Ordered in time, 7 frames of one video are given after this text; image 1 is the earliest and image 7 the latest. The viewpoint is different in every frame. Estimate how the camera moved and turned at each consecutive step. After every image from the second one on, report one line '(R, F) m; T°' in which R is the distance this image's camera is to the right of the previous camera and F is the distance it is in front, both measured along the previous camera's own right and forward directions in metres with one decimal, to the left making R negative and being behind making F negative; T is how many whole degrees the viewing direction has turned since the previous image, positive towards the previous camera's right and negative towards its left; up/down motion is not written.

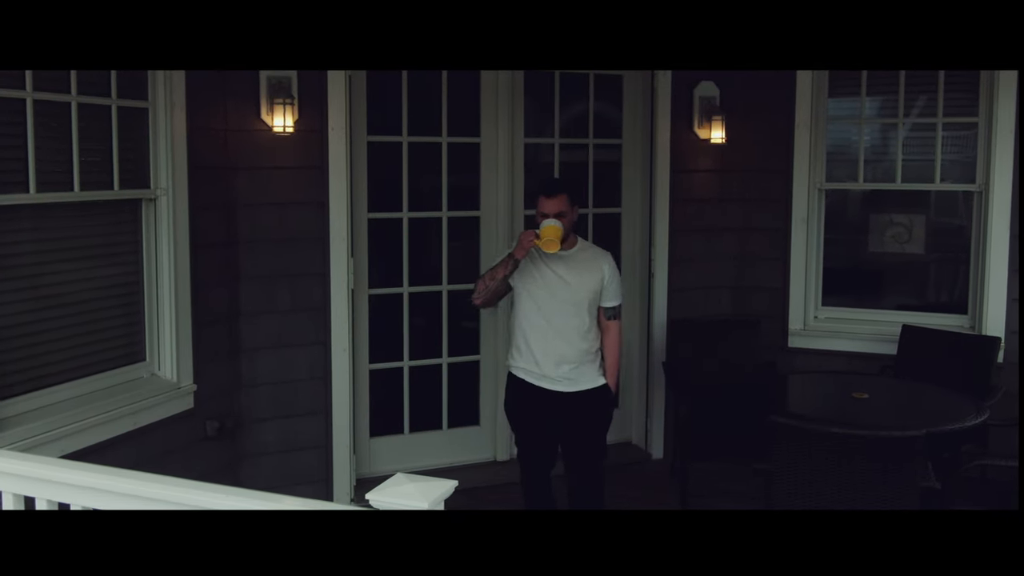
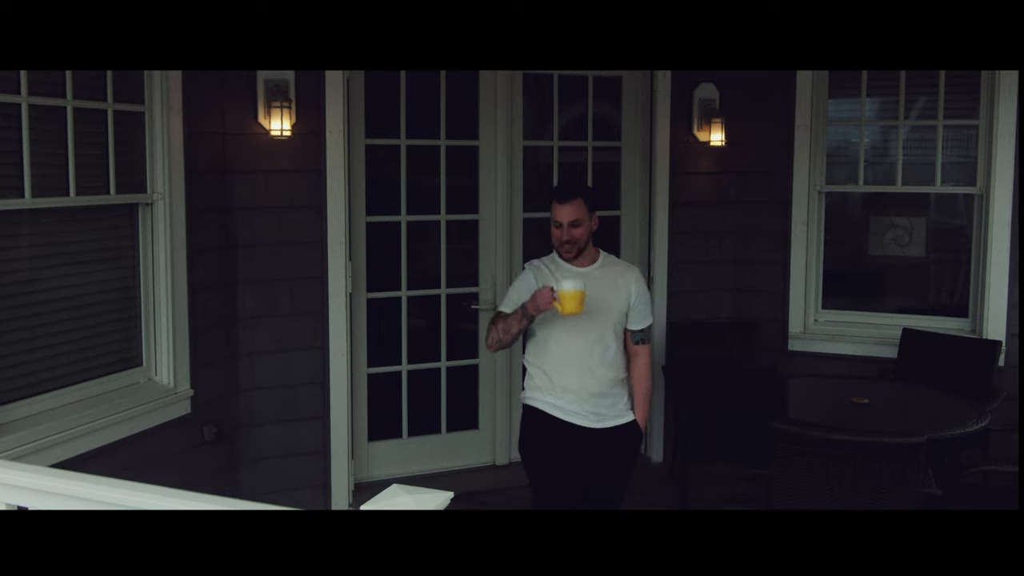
(+0.3, -0.1) m; -3°
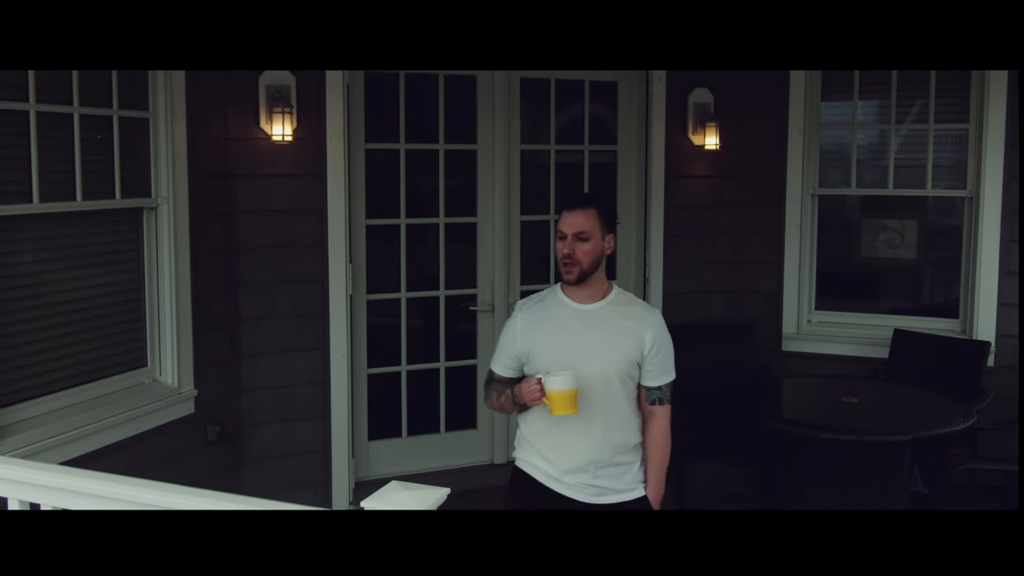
(0.0, -0.1) m; 0°
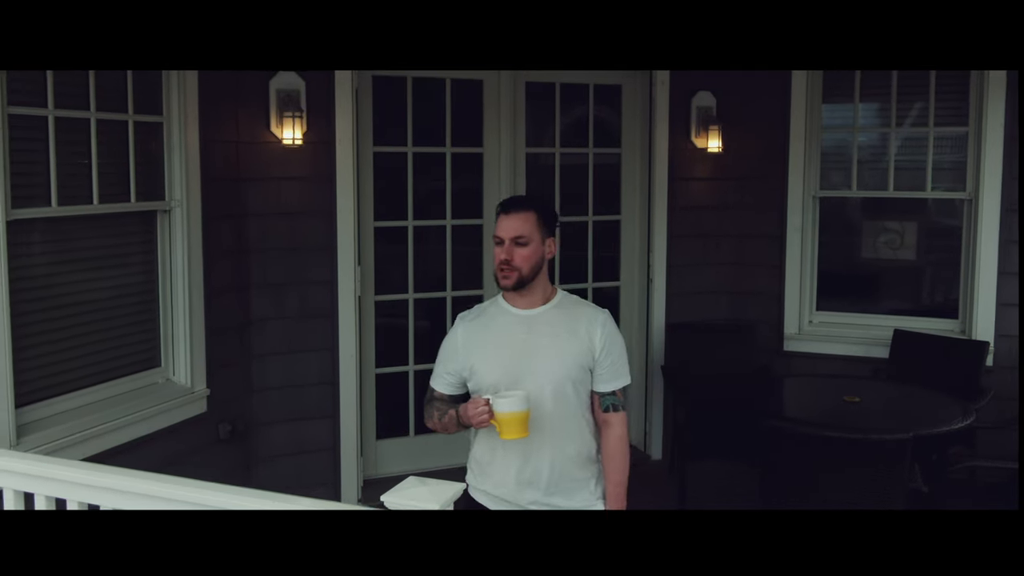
(0.0, -0.1) m; 0°
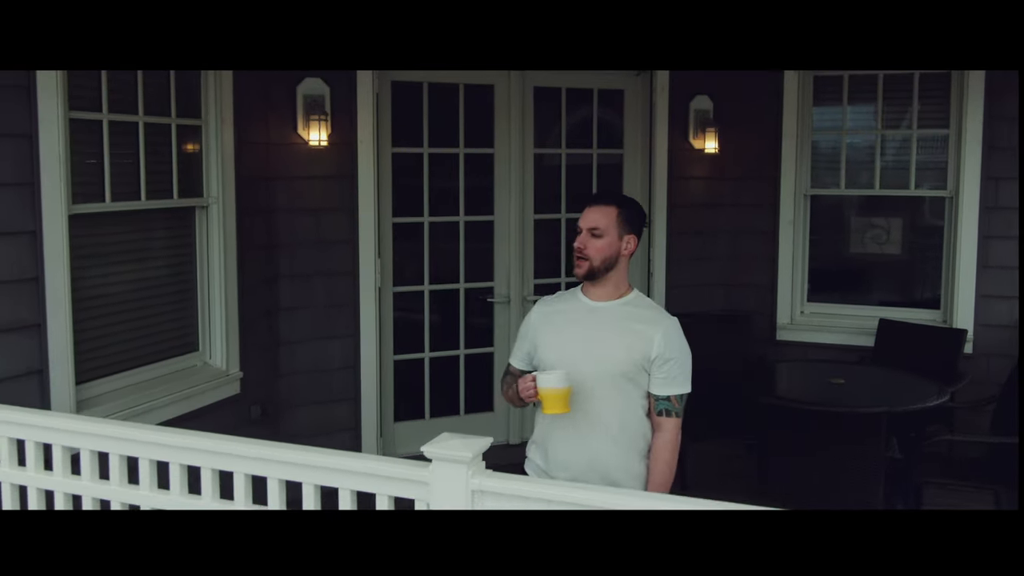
(-0.1, -0.4) m; 0°
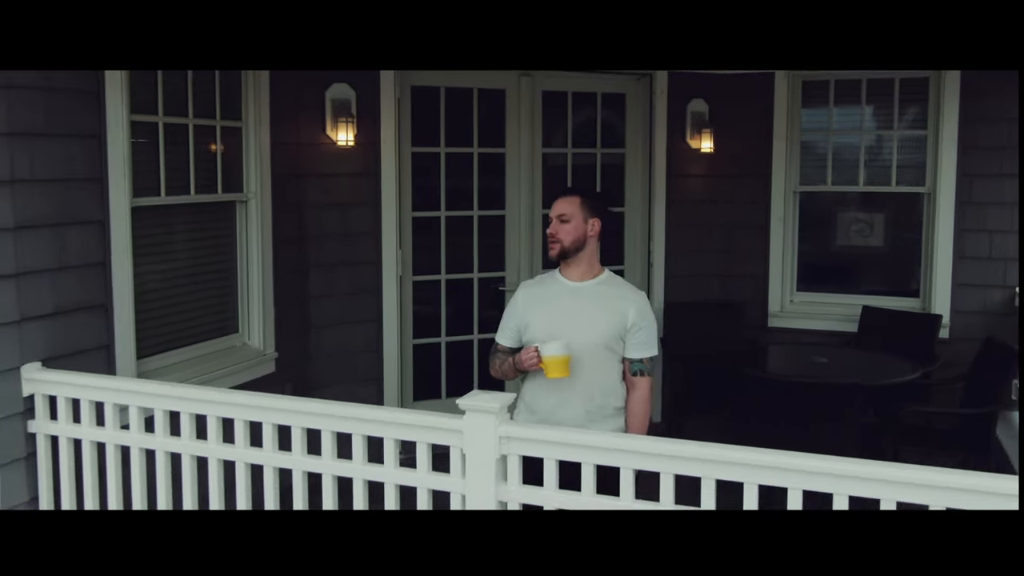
(-0.1, -0.5) m; 0°
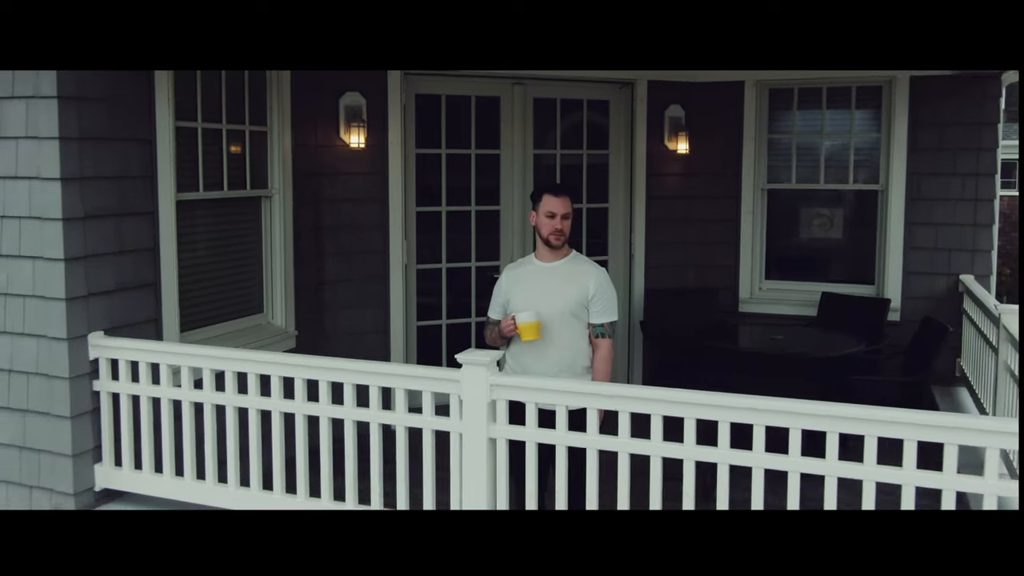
(0.0, -0.7) m; 0°
